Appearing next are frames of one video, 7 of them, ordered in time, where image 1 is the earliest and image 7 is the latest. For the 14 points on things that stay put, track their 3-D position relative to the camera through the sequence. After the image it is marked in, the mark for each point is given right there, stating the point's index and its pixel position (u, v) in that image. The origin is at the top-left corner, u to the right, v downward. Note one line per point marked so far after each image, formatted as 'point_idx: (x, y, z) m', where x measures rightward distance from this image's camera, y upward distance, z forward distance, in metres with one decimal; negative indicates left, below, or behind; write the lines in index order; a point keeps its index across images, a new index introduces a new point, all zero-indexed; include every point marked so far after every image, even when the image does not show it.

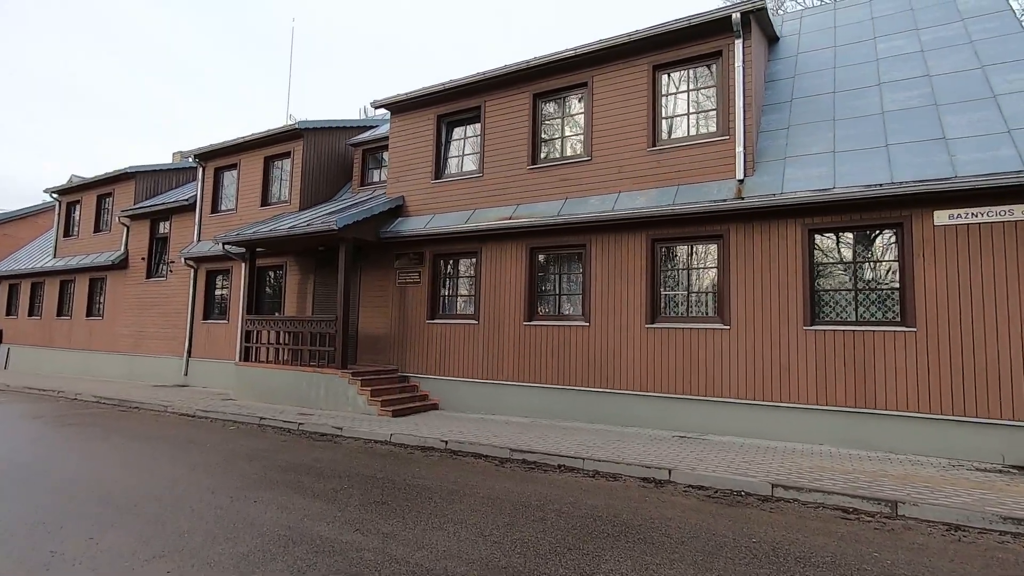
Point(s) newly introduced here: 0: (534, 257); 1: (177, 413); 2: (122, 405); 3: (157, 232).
0: (+0.4, +0.6, +10.3) m
1: (-7.0, -2.6, +11.3) m
2: (-9.0, -2.7, +12.4) m
3: (-11.4, +1.8, +17.3) m
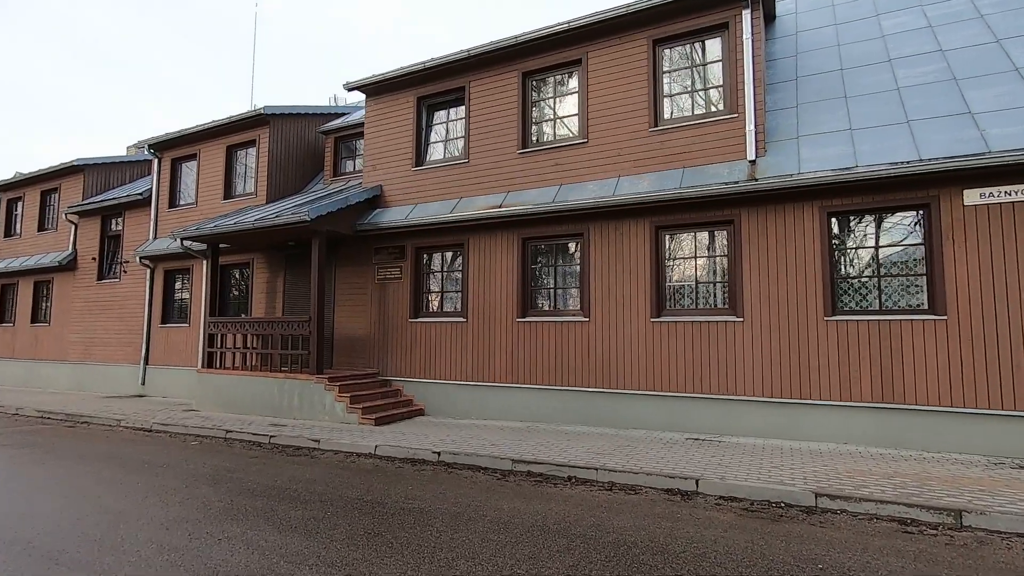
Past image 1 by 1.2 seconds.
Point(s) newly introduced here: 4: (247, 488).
0: (+0.3, +0.7, +9.5) m
1: (-7.2, -2.6, +10.1) m
2: (-9.2, -2.7, +11.2) m
3: (-11.9, +1.7, +15.9) m
4: (-2.8, -2.1, +5.7) m
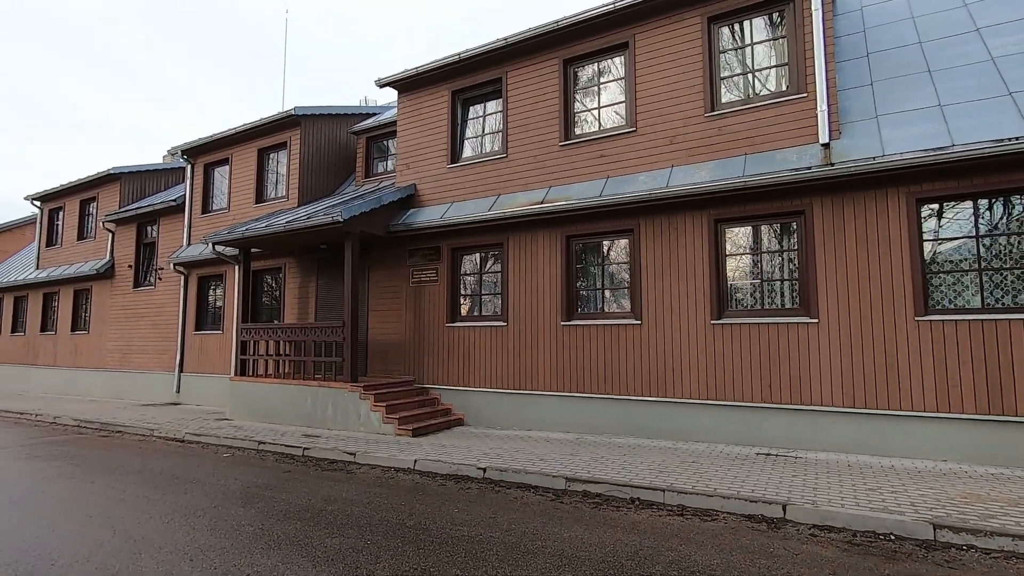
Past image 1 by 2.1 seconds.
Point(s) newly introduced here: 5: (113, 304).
0: (+1.0, +0.7, +8.9) m
1: (-6.4, -2.7, +9.9) m
2: (-8.3, -2.9, +11.0) m
3: (-10.9, +1.5, +15.9) m
4: (-2.3, -2.2, +5.3) m
5: (-12.0, -0.5, +16.2) m
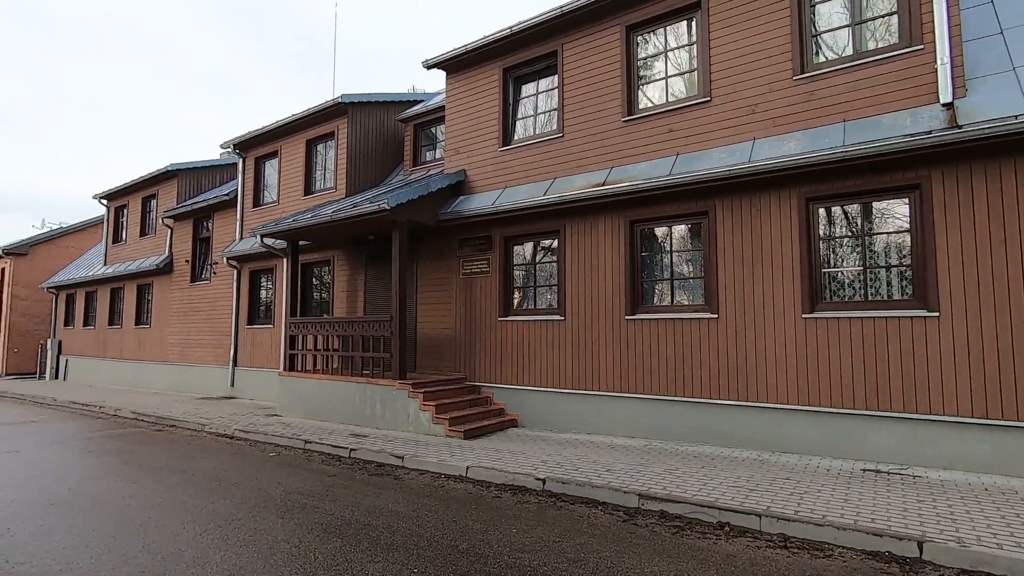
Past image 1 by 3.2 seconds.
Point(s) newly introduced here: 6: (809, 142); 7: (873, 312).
0: (+1.9, +0.8, +8.1) m
1: (-5.4, -2.6, +9.7) m
2: (-7.2, -2.8, +11.0) m
3: (-9.3, +1.6, +16.1) m
4: (-1.7, -2.1, +4.8) m
5: (-10.4, -0.3, +16.5) m
6: (+3.6, +1.8, +6.6) m
7: (+4.2, -0.3, +6.3) m
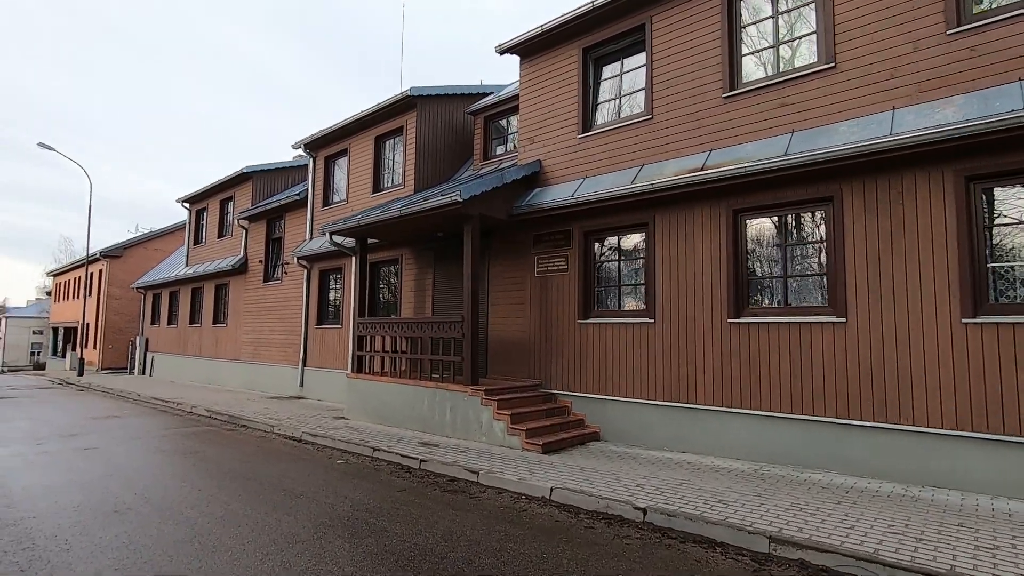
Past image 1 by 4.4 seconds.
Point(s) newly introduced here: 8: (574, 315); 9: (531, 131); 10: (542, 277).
0: (+3.0, +0.8, +7.1) m
1: (-4.0, -2.6, +9.5) m
2: (-5.7, -2.7, +11.0) m
3: (-7.2, +1.6, +16.3) m
4: (-0.9, -2.0, +4.1) m
5: (-8.3, -0.3, +16.8) m
6: (+4.6, +1.8, +5.4) m
7: (+5.1, -0.3, +5.0) m
8: (+1.0, -0.4, +8.5) m
9: (+0.3, +2.8, +9.6) m
10: (+0.5, +0.2, +9.0) m
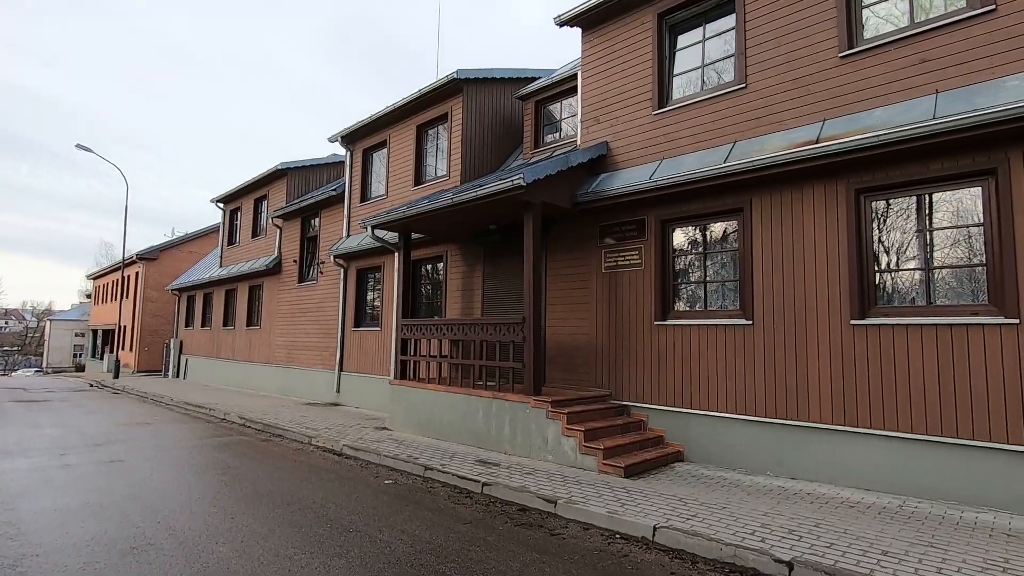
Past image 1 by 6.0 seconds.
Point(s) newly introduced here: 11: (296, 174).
0: (+3.8, +0.9, +5.9) m
1: (-3.0, -2.6, +8.6) m
2: (-4.7, -2.7, +10.2) m
3: (-5.9, +1.6, +15.6) m
4: (-0.2, -2.0, +3.1) m
5: (-7.0, -0.3, +16.2) m
6: (+5.4, +1.9, +4.1) m
7: (+5.9, -0.2, +3.7) m
8: (+1.9, -0.4, +7.4) m
9: (+1.3, +2.8, +8.6) m
10: (+1.5, +0.2, +8.0) m
11: (-6.8, +3.6, +17.0) m
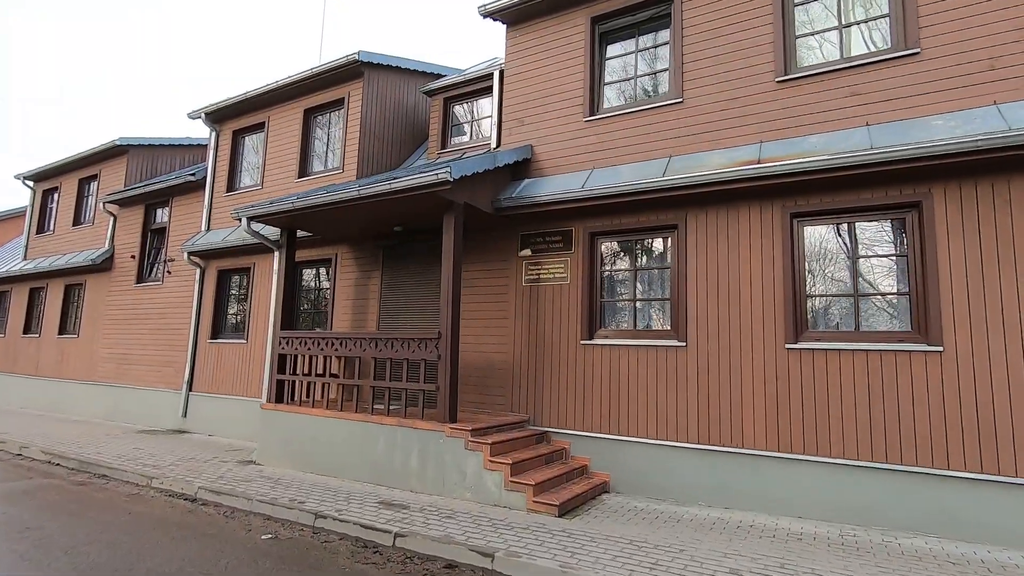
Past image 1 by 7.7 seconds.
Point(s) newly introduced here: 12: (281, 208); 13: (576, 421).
0: (+3.1, +0.6, +5.9) m
1: (-4.3, -2.6, +6.8) m
2: (-6.3, -2.7, +7.9) m
3: (-8.7, +1.6, +13.0) m
4: (-0.2, -2.0, +2.2) m
5: (-9.9, -0.3, +13.2) m
6: (+5.1, +1.6, +4.6) m
7: (+5.6, -0.5, +4.3) m
8: (+0.8, -0.6, +6.9) m
9: (+0.1, +2.6, +8.0) m
10: (+0.3, 0.0, +7.3) m
11: (-9.8, +3.5, +14.2) m
12: (-3.3, +1.1, +7.8) m
13: (+0.8, -1.7, +6.8) m
